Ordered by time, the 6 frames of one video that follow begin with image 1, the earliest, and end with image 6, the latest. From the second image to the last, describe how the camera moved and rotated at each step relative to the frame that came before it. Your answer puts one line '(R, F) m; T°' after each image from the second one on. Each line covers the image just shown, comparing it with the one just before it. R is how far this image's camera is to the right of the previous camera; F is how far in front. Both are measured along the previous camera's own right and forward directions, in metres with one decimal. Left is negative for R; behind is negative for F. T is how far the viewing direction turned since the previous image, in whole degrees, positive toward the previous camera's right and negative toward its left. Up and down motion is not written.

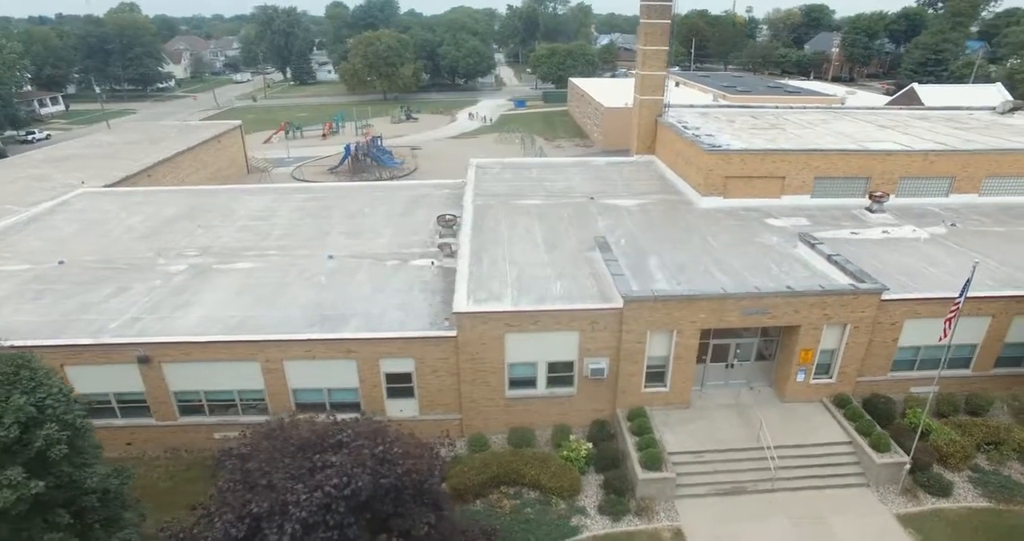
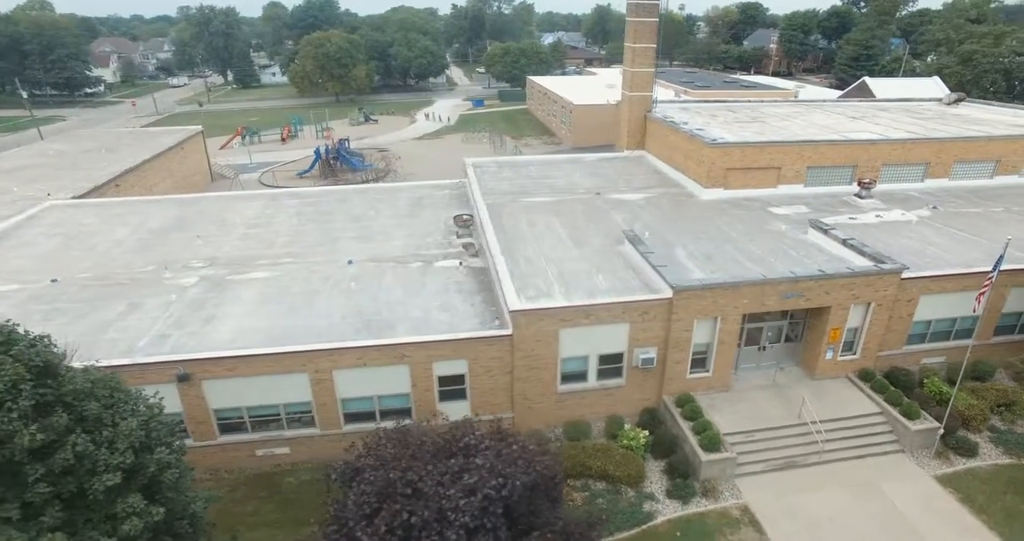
(-2.8, 0.0) m; +6°
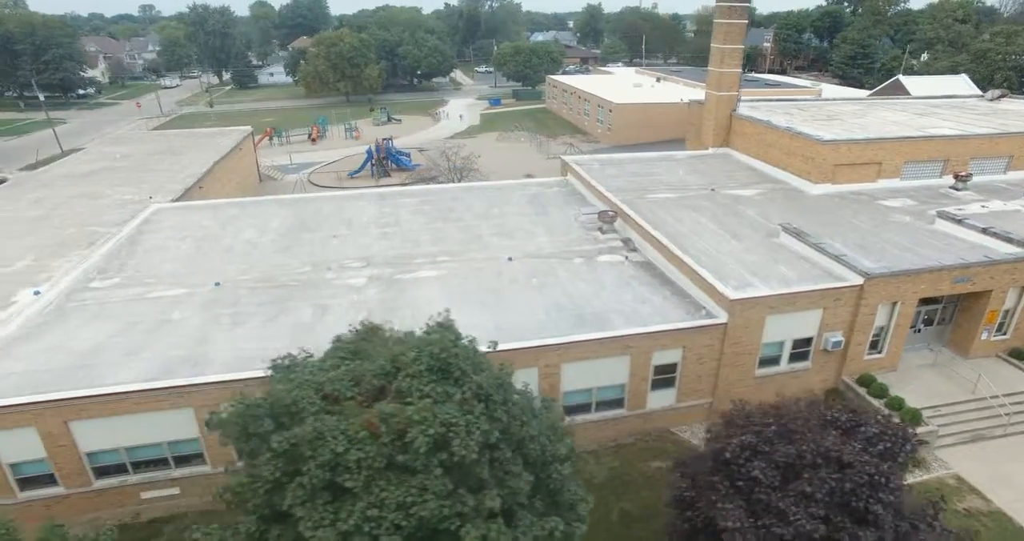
(-6.6, -0.4) m; +3°
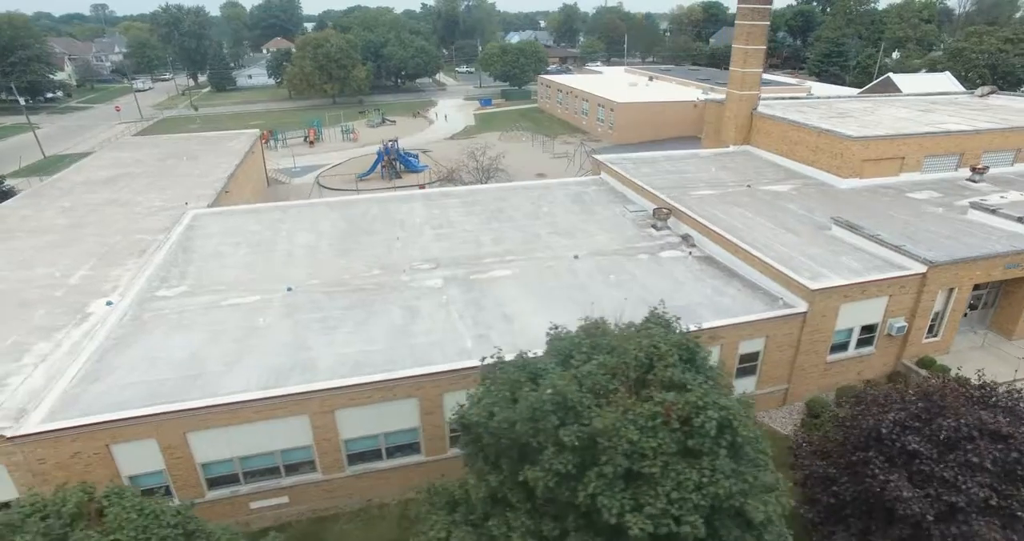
(-3.5, -0.3) m; +3°
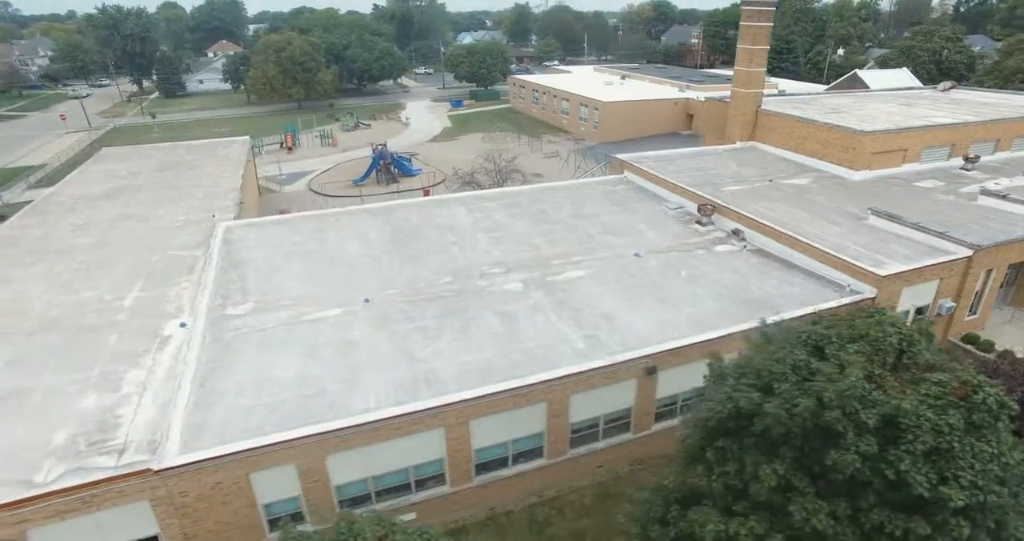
(-4.4, +0.1) m; +6°
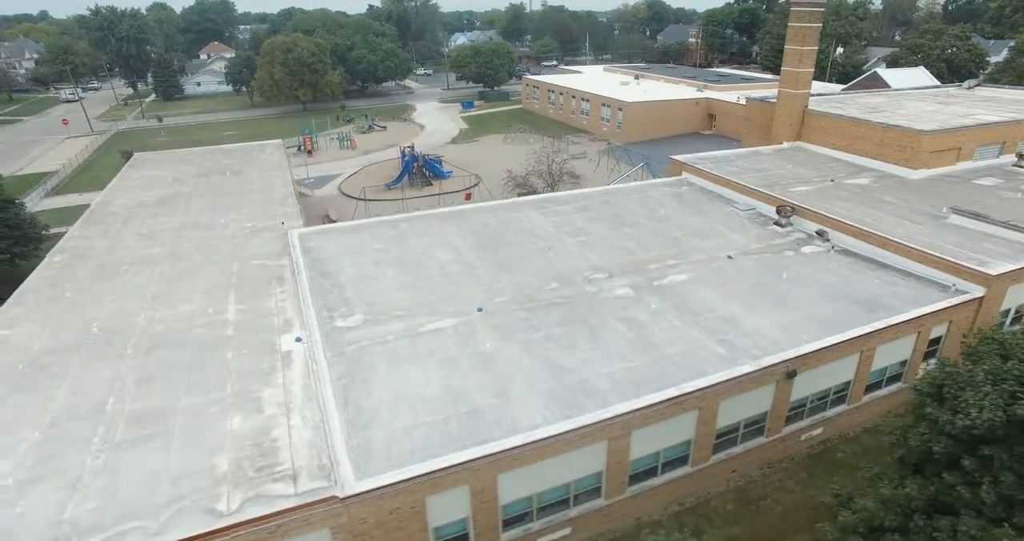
(-4.1, +0.4) m; +2°
